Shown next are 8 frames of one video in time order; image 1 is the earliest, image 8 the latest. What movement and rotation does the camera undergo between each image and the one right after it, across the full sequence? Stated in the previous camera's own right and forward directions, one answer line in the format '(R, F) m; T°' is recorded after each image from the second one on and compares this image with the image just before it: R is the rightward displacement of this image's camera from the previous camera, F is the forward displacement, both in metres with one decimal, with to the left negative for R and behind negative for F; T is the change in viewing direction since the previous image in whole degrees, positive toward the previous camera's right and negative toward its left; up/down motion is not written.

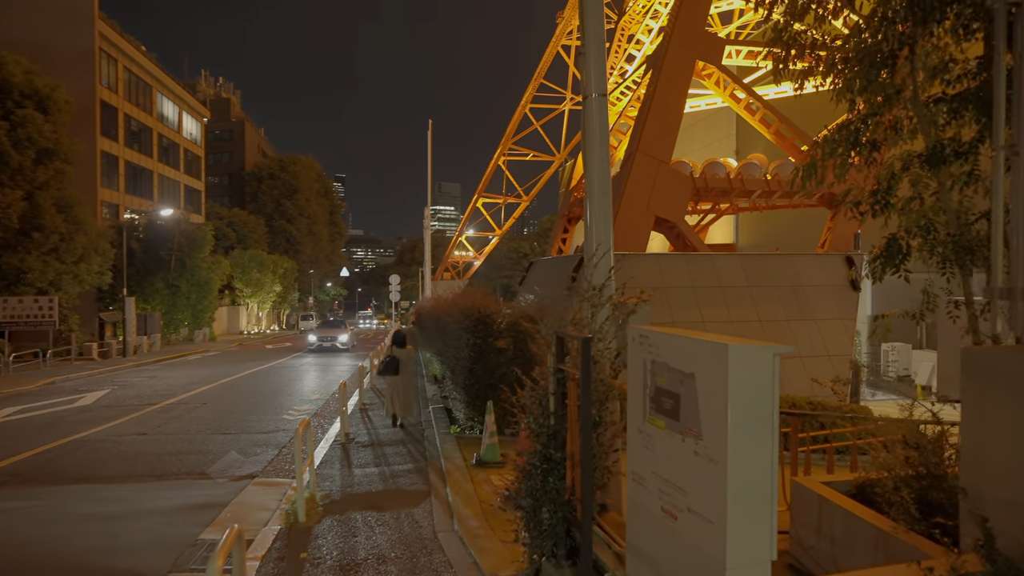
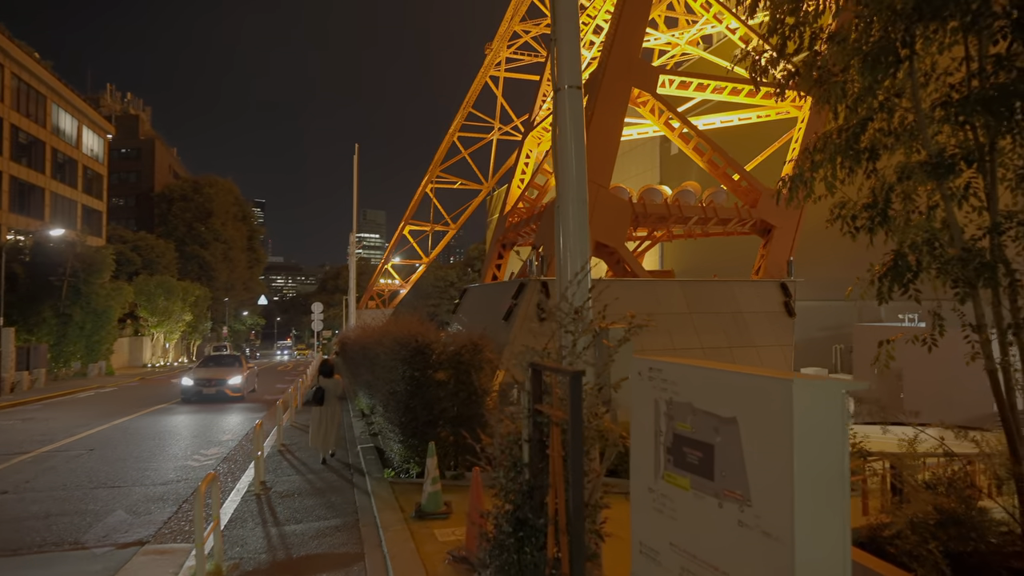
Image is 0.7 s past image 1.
(-0.1, +0.5) m; +7°
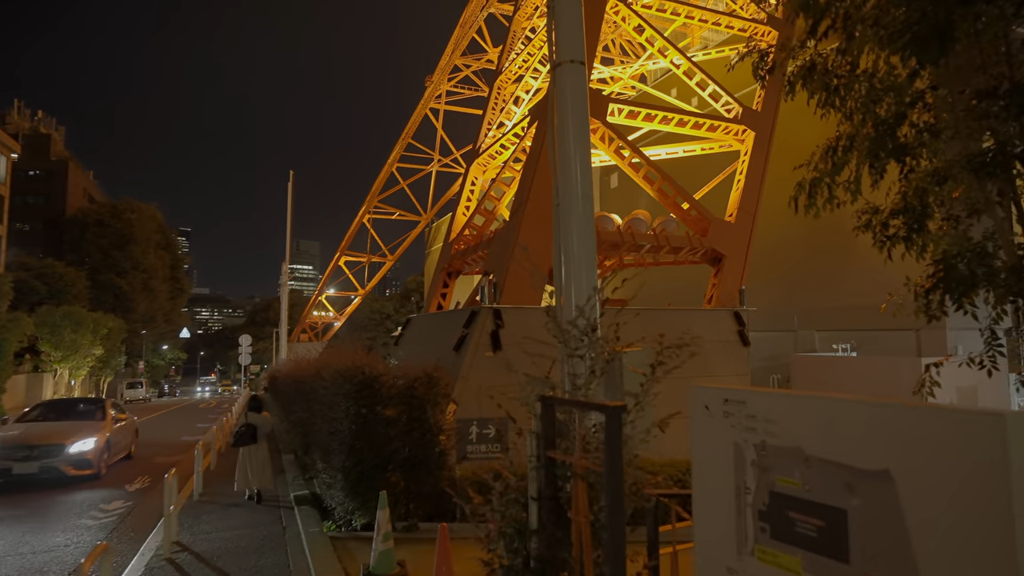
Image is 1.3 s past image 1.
(-0.2, +0.5) m; +6°
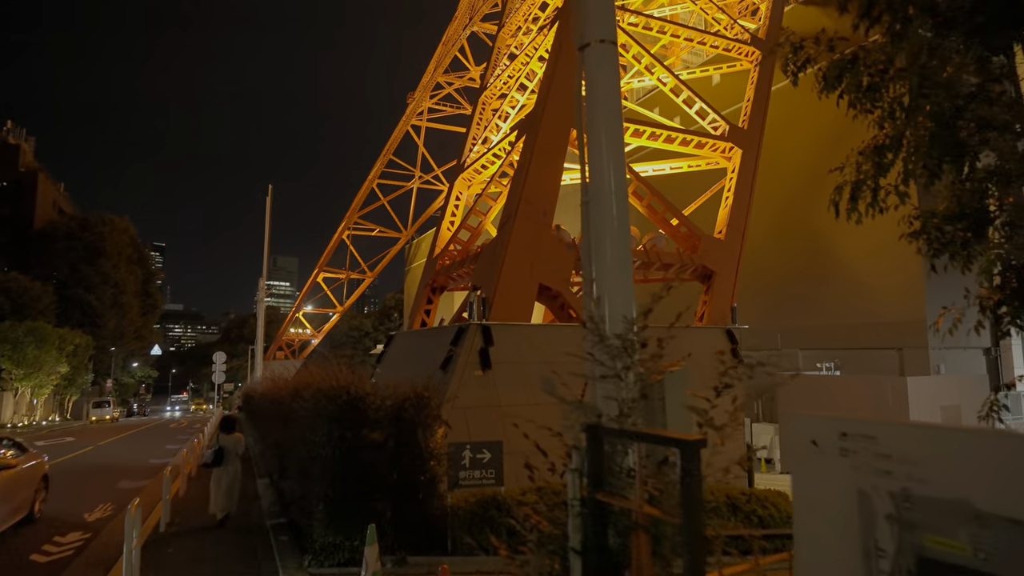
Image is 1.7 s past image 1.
(-0.1, +0.3) m; +2°
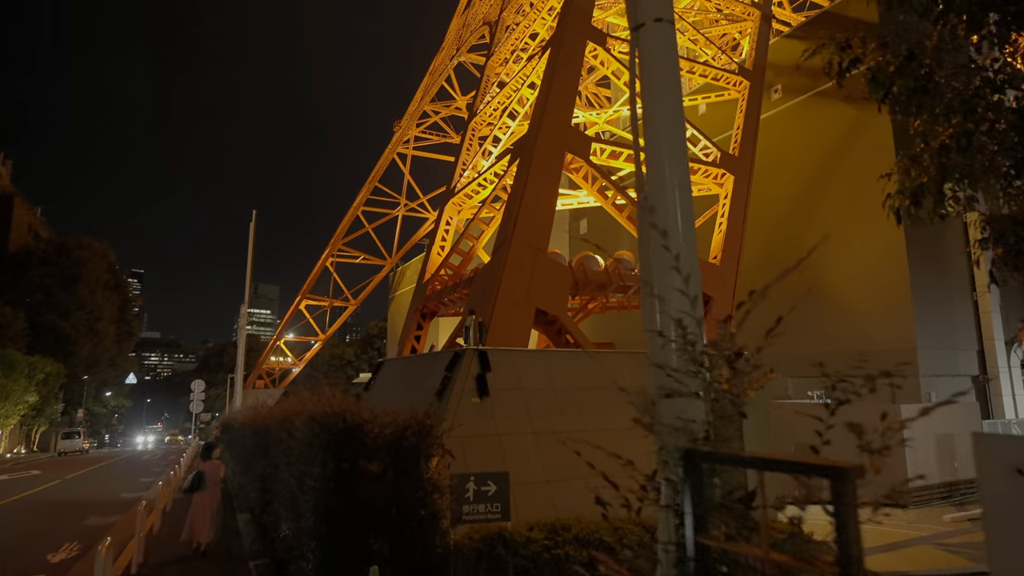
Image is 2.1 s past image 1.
(-0.2, +0.2) m; +2°
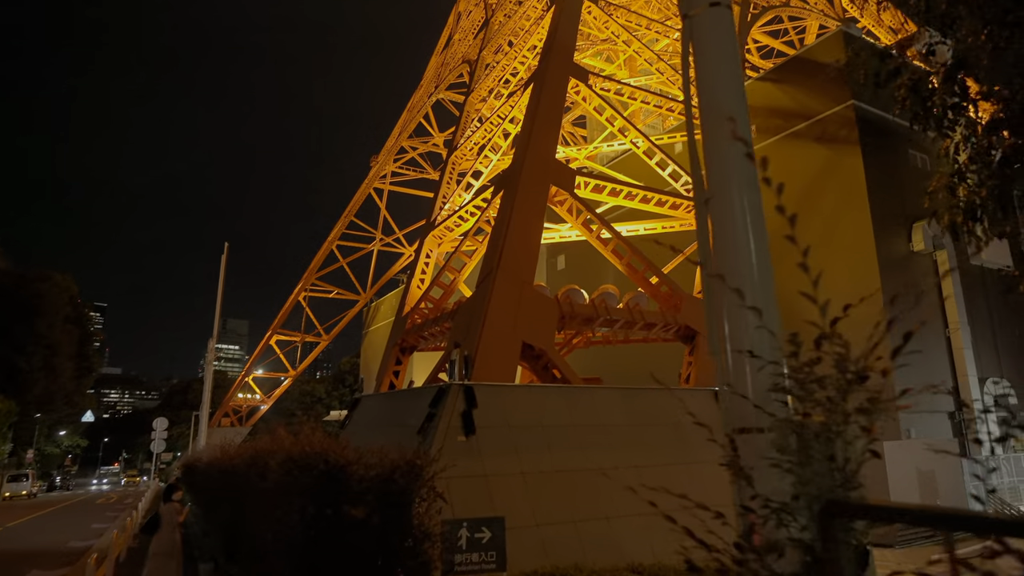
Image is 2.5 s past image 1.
(-0.1, +0.2) m; +2°
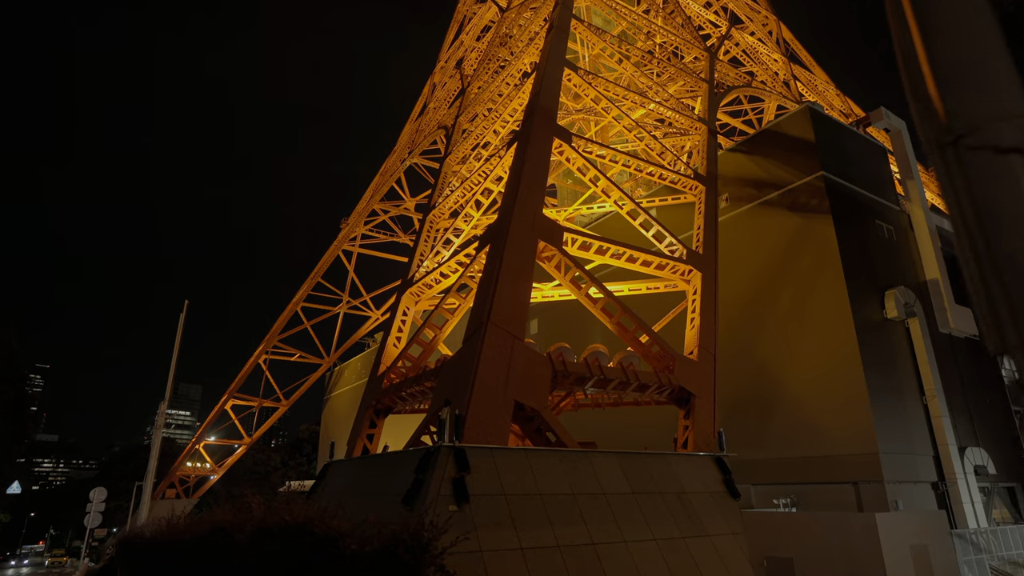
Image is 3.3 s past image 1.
(-0.3, +0.5) m; +3°
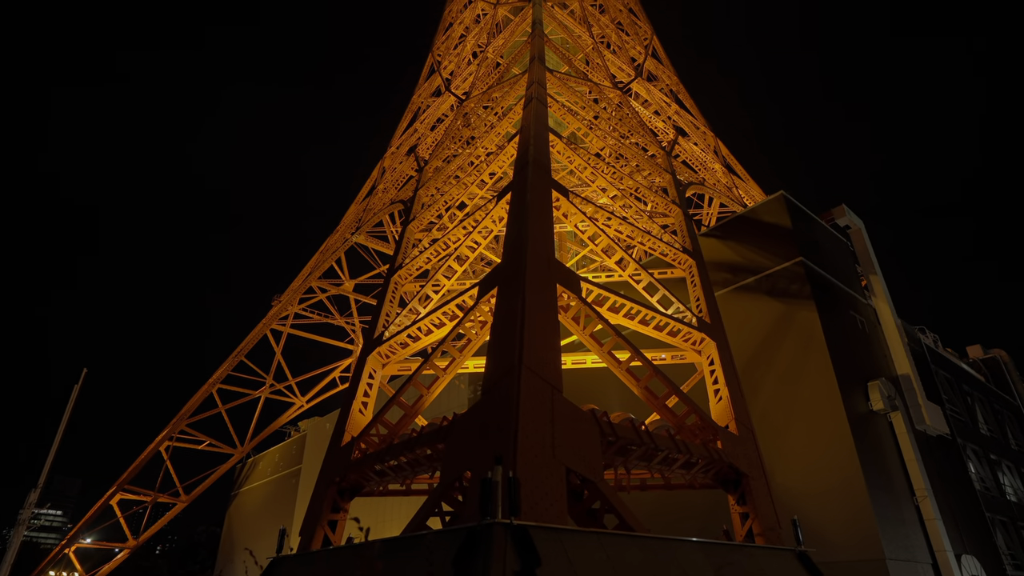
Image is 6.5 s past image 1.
(-1.1, +1.7) m; +7°
